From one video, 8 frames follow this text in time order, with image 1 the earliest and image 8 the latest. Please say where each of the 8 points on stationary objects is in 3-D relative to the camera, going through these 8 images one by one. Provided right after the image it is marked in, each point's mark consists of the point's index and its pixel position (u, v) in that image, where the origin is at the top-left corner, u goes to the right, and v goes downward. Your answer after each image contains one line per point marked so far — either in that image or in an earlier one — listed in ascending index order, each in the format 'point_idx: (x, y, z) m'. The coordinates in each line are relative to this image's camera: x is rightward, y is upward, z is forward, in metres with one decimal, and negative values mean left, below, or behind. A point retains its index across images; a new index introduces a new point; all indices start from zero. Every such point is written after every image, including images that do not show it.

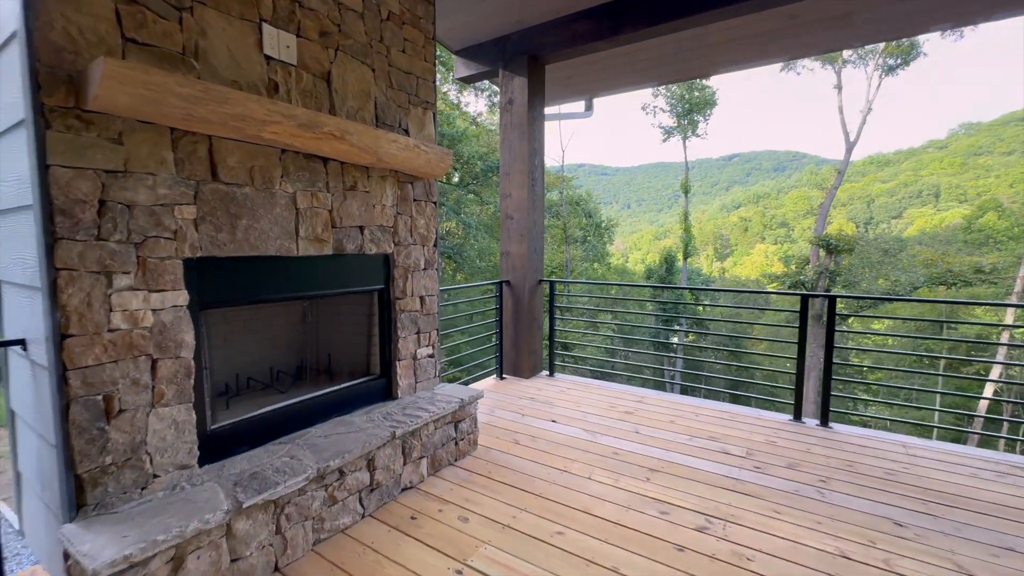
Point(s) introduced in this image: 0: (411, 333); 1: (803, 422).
0: (-0.4, -0.2, +1.8) m
1: (+1.4, -0.6, +2.4) m
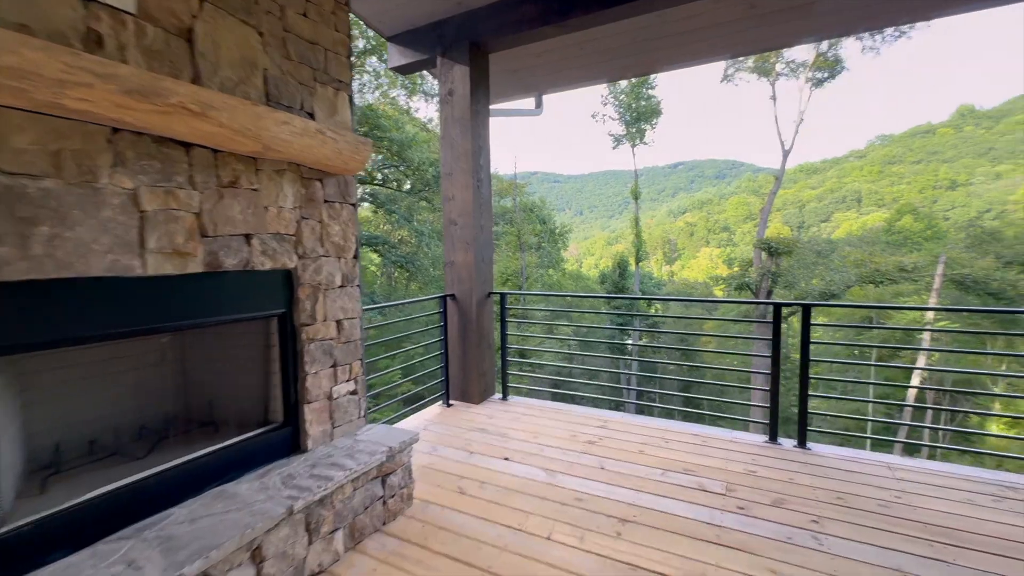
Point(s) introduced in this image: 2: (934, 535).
0: (-0.5, -0.2, +1.4) m
1: (+1.1, -0.7, +2.2) m
2: (+1.3, -0.8, +1.5) m
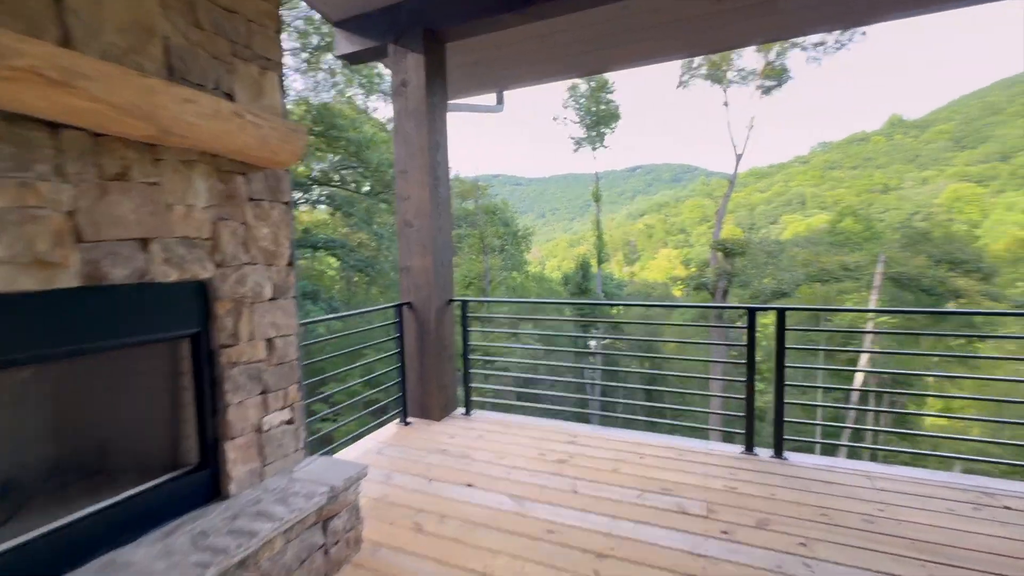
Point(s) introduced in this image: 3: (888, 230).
0: (-0.6, -0.3, +1.2) m
1: (+1.0, -0.7, +2.1) m
2: (+1.2, -0.8, +1.4) m
3: (+12.4, +2.0, +17.5) m
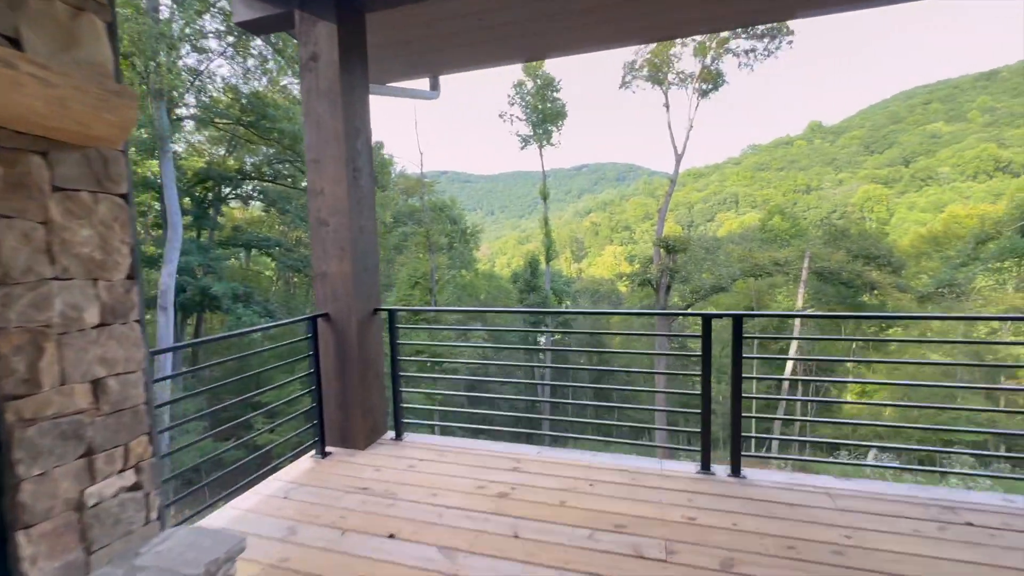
0: (-0.8, -0.3, +0.9) m
1: (+0.8, -0.7, +1.9) m
2: (+1.0, -0.8, +1.3) m
3: (+10.5, +2.2, +18.4) m
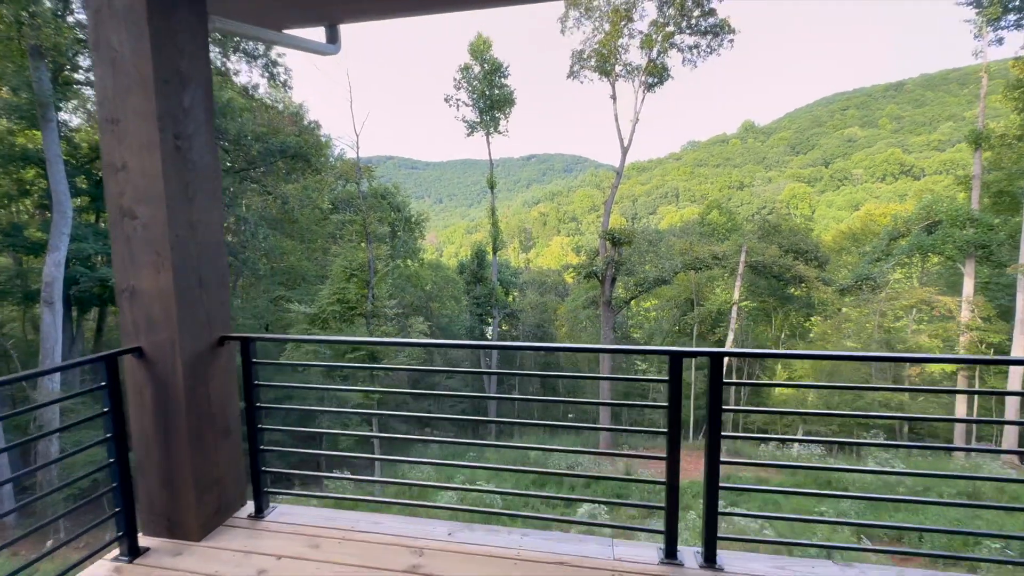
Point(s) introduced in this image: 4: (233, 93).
0: (-0.9, -0.4, +0.2) m
1: (+0.5, -0.8, +1.4) m
2: (+0.8, -0.9, +0.9) m
3: (+8.5, +2.4, +18.8) m
4: (-7.0, +4.9, +12.9) m
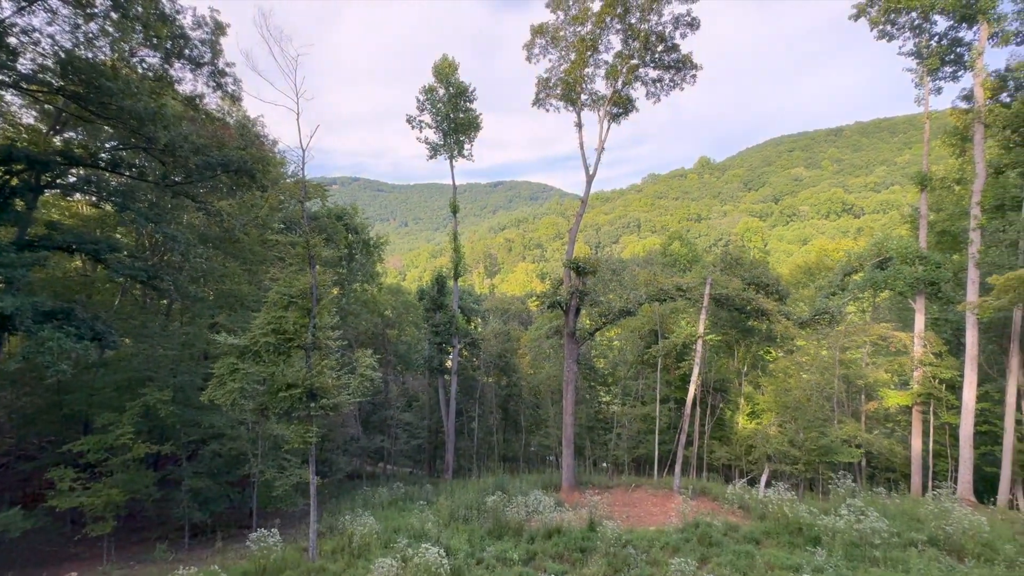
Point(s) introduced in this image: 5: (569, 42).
0: (-1.1, -0.5, -0.9) m
1: (+0.3, -1.0, +0.4) m
2: (+0.6, -1.0, -0.1) m
3: (+7.1, +1.2, +18.5) m
4: (-7.9, +4.3, +11.7) m
5: (+1.5, +6.4, +13.2) m
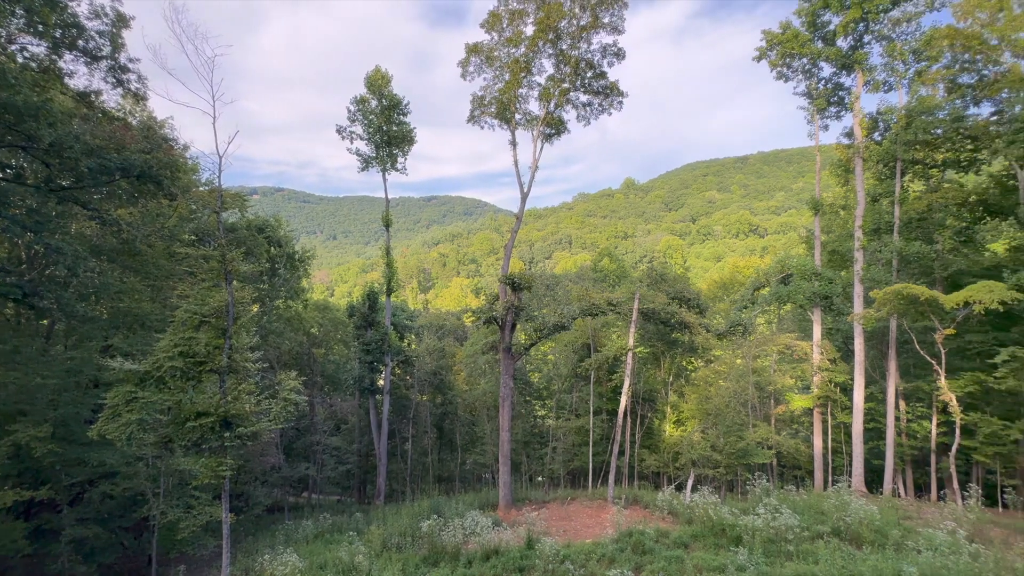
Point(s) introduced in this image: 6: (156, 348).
0: (-0.9, -0.5, -1.4) m
1: (+0.3, -1.0, 0.0) m
2: (+0.7, -1.0, -0.5) m
3: (+4.7, +0.6, +18.8) m
4: (-9.3, +3.9, +10.3) m
5: (-0.2, +6.0, +13.0) m
6: (-6.3, -1.1, +8.8) m
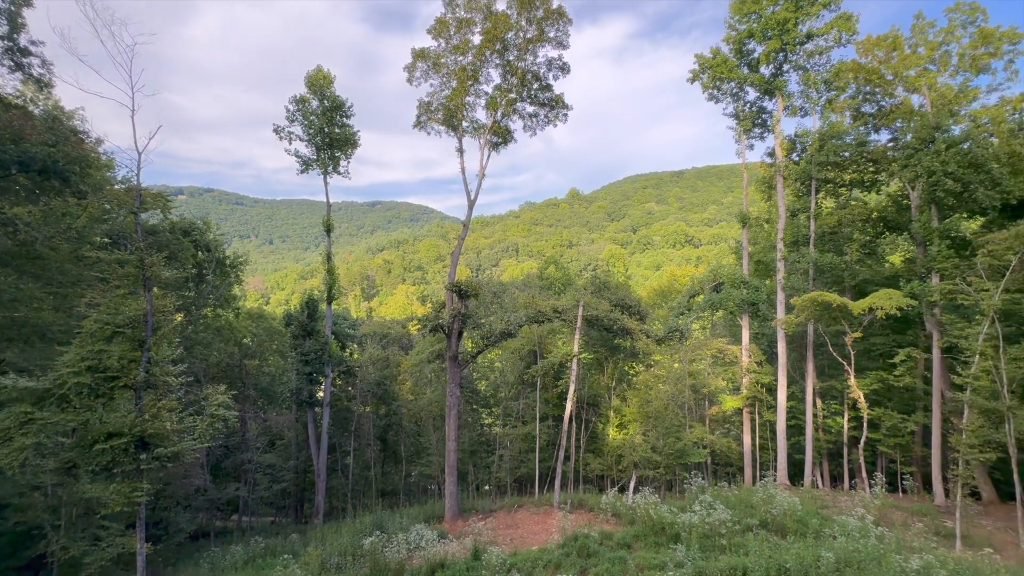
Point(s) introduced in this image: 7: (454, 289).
0: (-0.7, -0.5, -1.8) m
1: (+0.3, -1.0, -0.3) m
2: (+0.8, -1.0, -0.7) m
3: (+2.7, +0.3, +19.0) m
4: (-10.3, +3.8, +9.0) m
5: (-1.6, +5.8, +12.7) m
6: (-7.1, -1.2, +7.8) m
7: (-1.2, -0.1, +11.0) m
